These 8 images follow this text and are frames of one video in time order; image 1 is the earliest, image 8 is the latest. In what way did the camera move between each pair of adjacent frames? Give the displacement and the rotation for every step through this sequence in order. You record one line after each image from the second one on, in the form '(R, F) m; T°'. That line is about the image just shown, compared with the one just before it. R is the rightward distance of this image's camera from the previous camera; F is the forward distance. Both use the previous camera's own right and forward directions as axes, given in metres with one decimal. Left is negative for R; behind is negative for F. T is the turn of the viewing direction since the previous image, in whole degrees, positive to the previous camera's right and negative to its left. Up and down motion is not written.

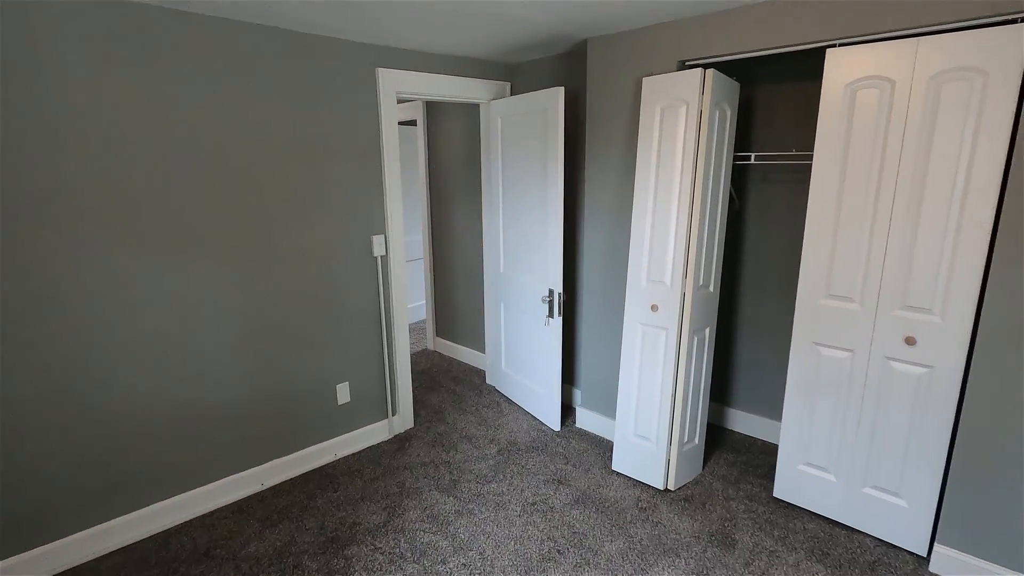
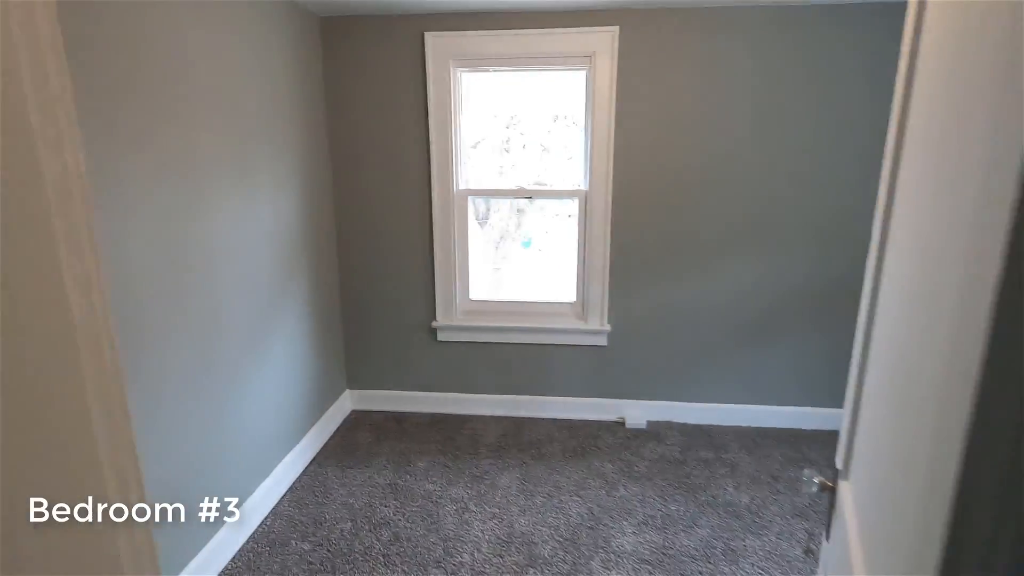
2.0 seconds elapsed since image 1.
(-0.5, +2.0) m; -35°
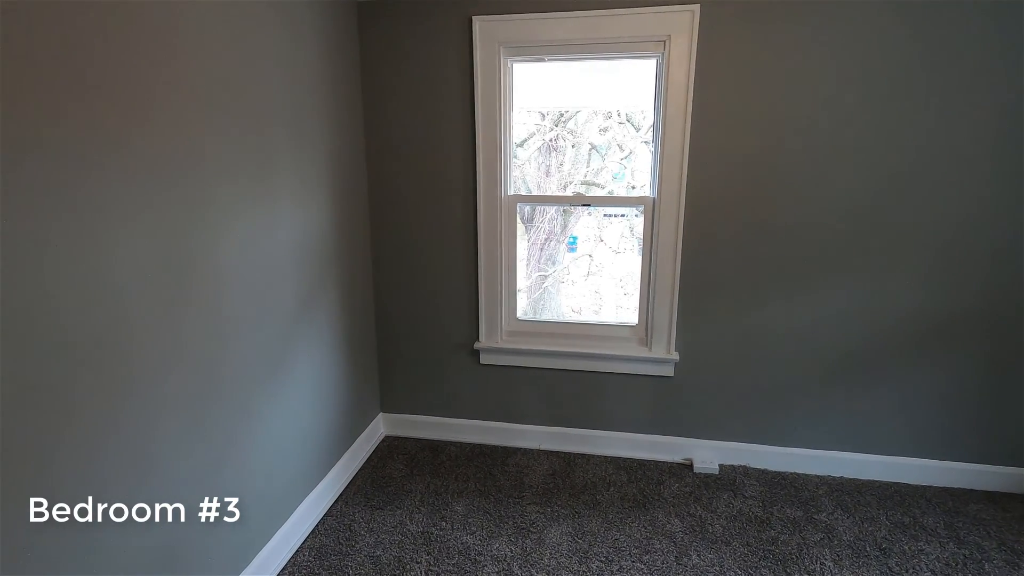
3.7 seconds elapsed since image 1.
(0.0, +0.3) m; -5°
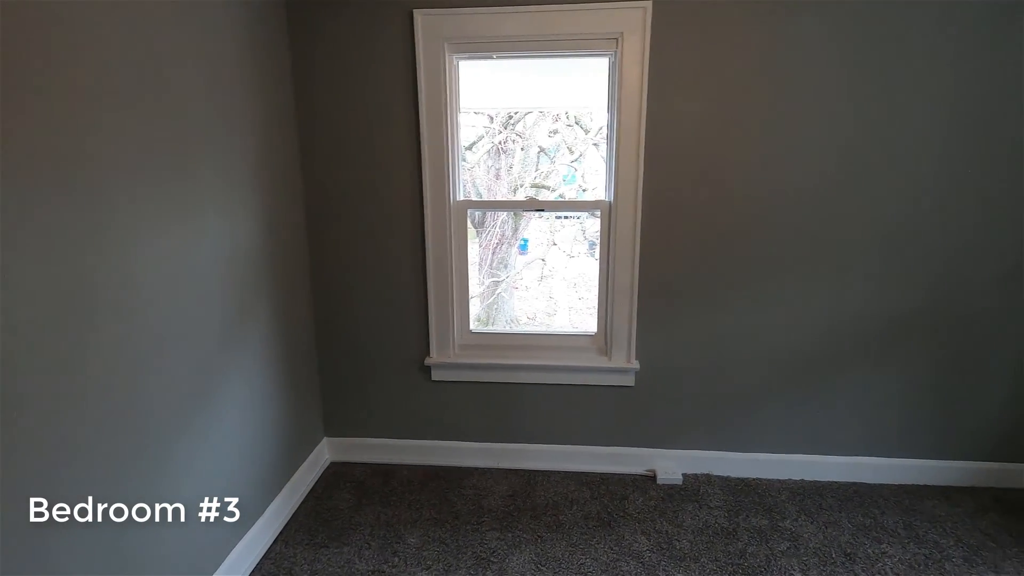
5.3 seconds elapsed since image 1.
(0.0, +0.1) m; +5°
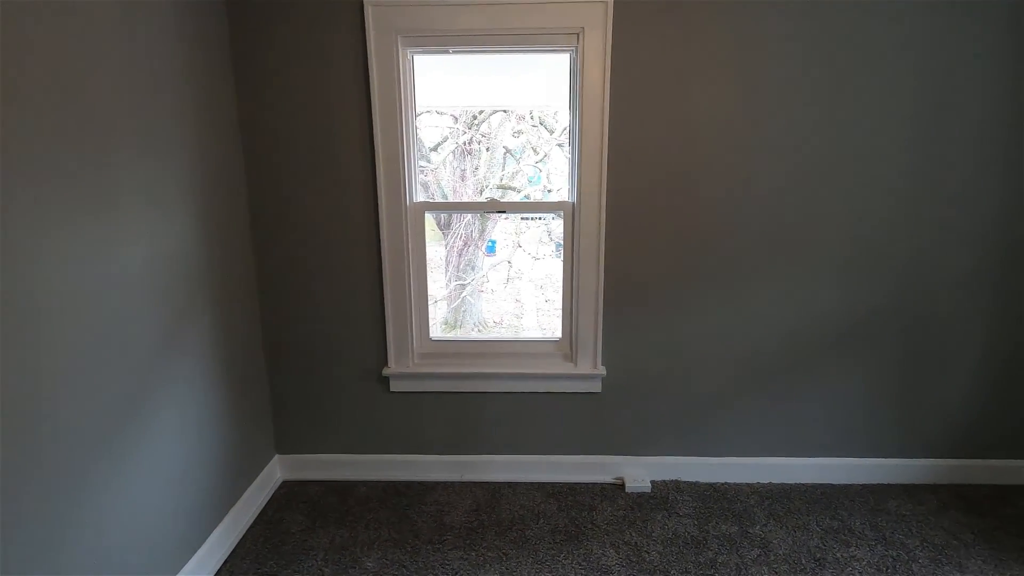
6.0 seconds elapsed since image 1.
(0.0, +0.1) m; +3°
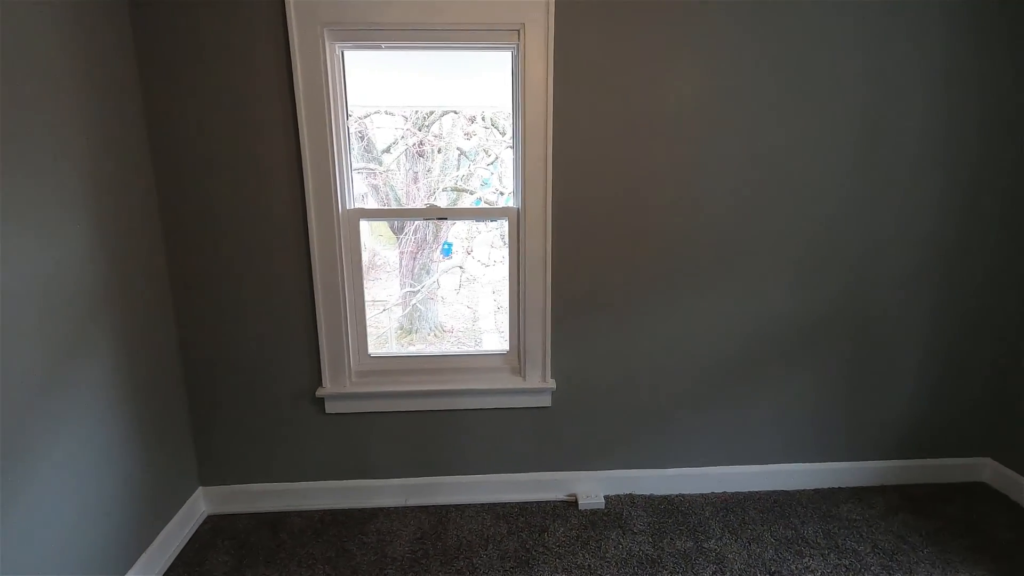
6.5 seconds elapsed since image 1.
(+0.1, +0.1) m; +4°
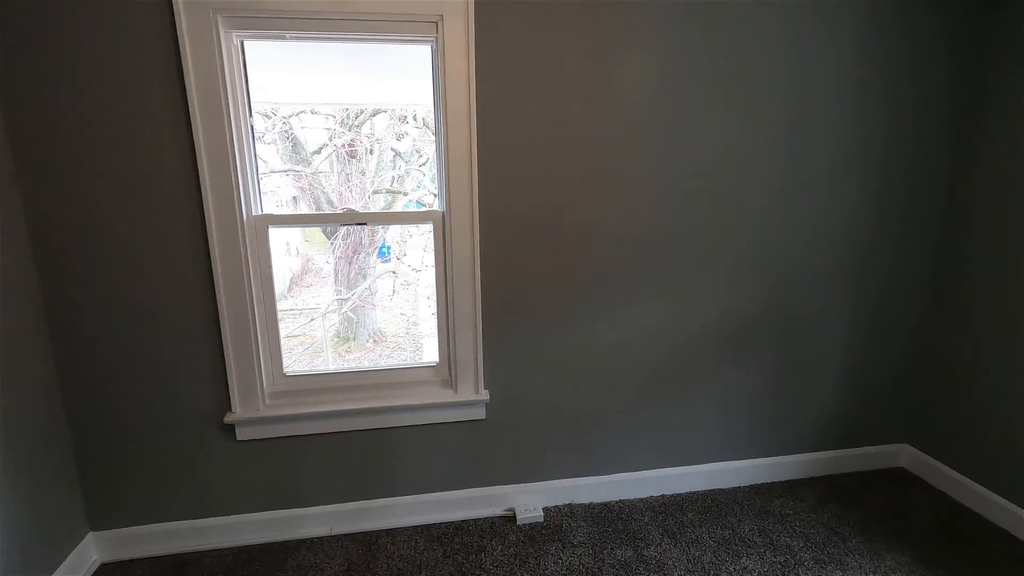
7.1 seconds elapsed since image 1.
(+0.1, +0.1) m; +6°
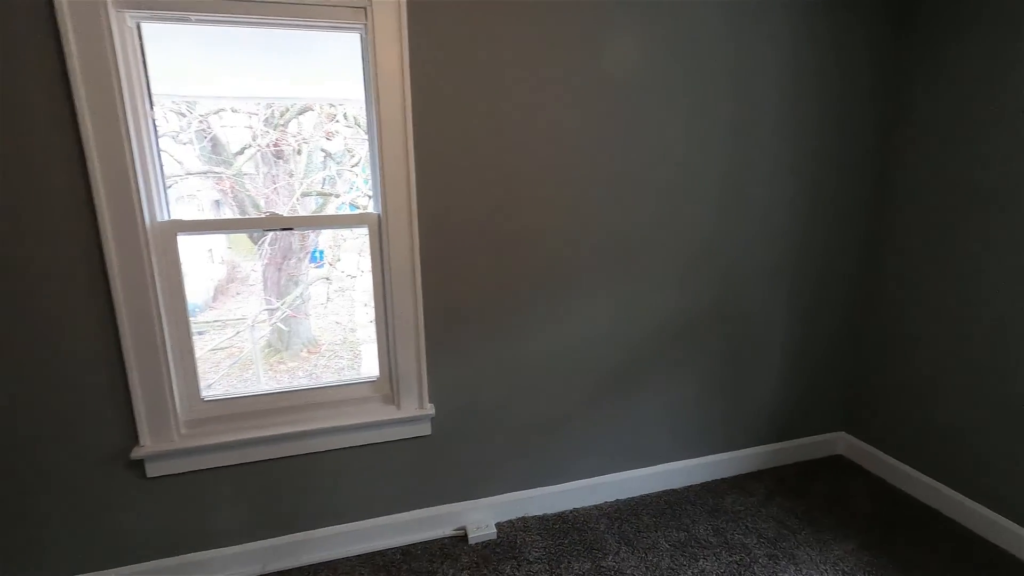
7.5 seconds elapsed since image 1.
(0.0, +0.1) m; +6°
